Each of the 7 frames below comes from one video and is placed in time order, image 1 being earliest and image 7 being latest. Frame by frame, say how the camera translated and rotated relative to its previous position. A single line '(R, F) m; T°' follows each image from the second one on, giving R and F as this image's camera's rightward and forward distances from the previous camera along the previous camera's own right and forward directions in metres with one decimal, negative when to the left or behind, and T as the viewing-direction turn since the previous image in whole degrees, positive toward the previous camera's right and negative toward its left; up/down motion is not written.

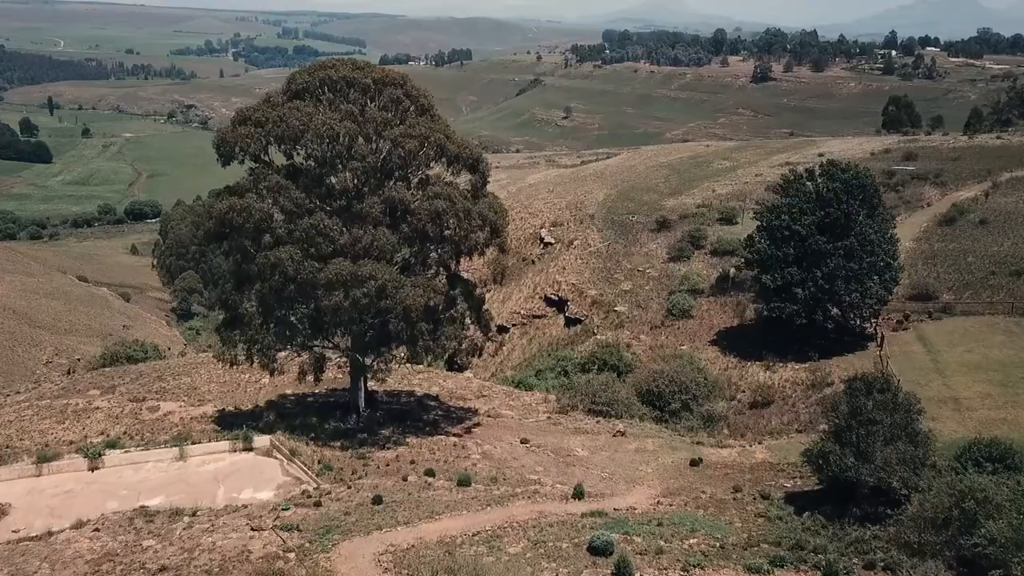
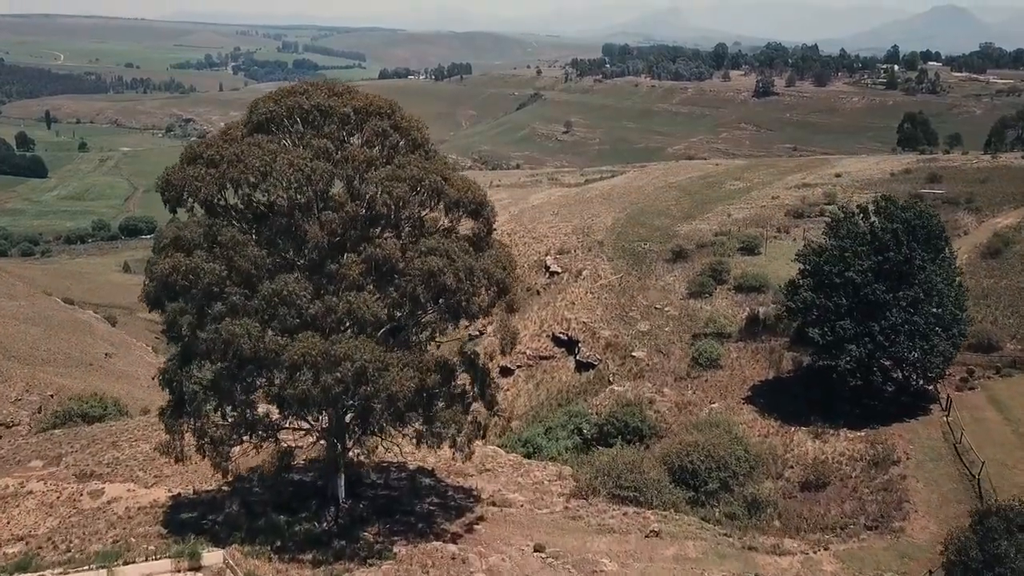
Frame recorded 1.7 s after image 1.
(-0.3, +4.0) m; 0°
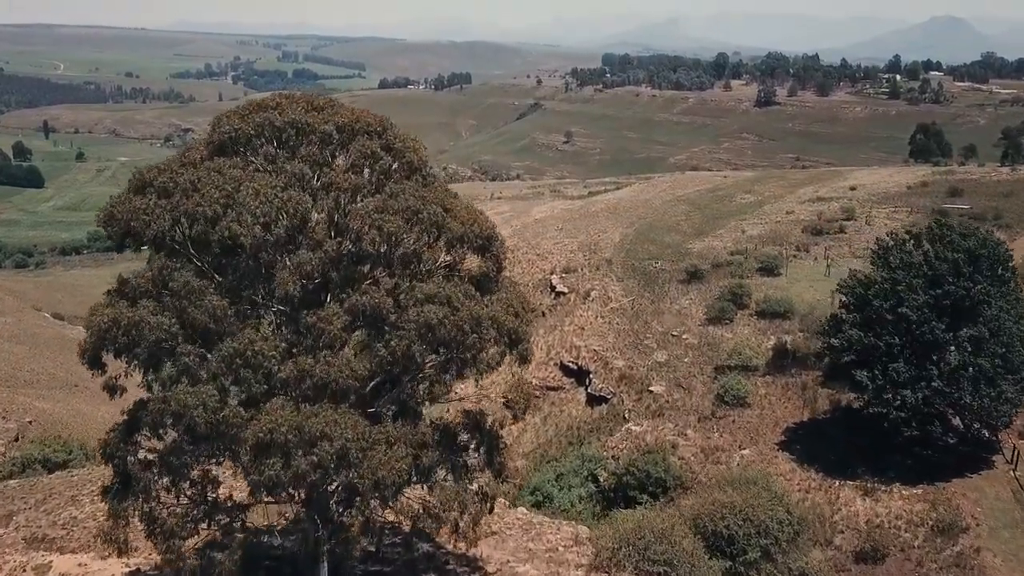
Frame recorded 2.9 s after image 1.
(-0.3, +2.9) m; 0°
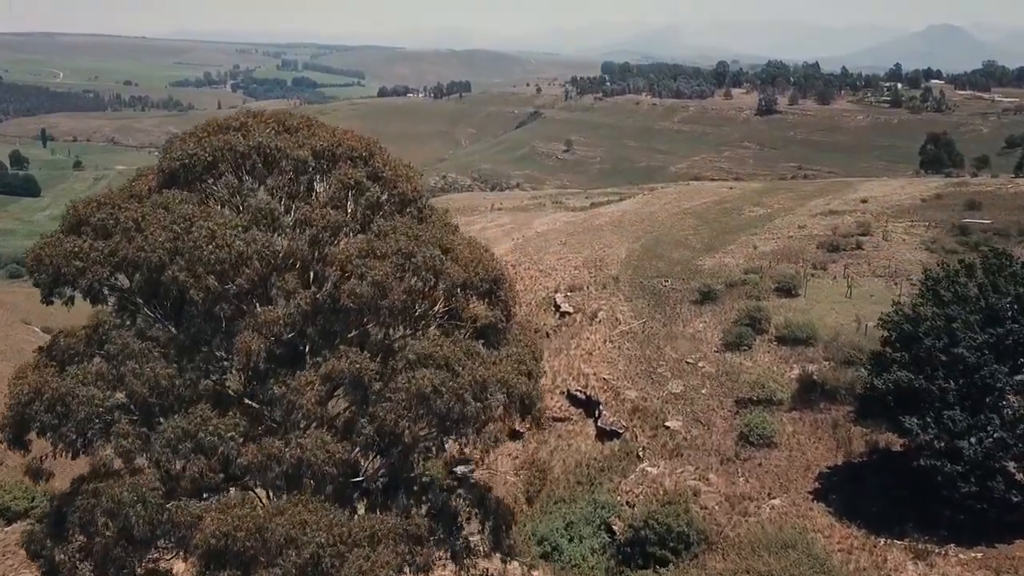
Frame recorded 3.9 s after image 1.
(-0.2, +2.4) m; 0°
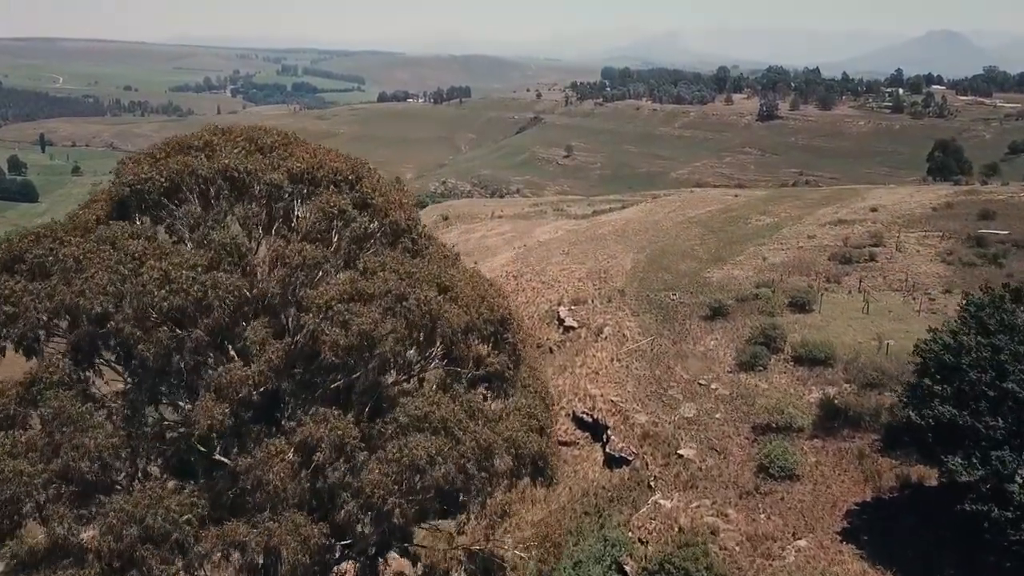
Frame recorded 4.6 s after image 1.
(-0.1, +1.7) m; 0°
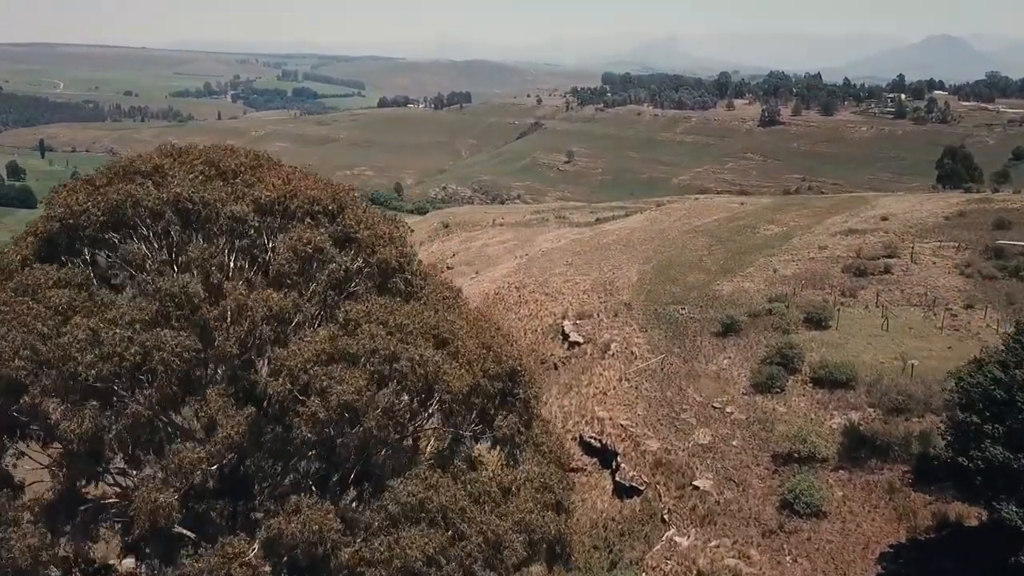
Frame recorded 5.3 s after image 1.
(-0.1, +1.7) m; 0°
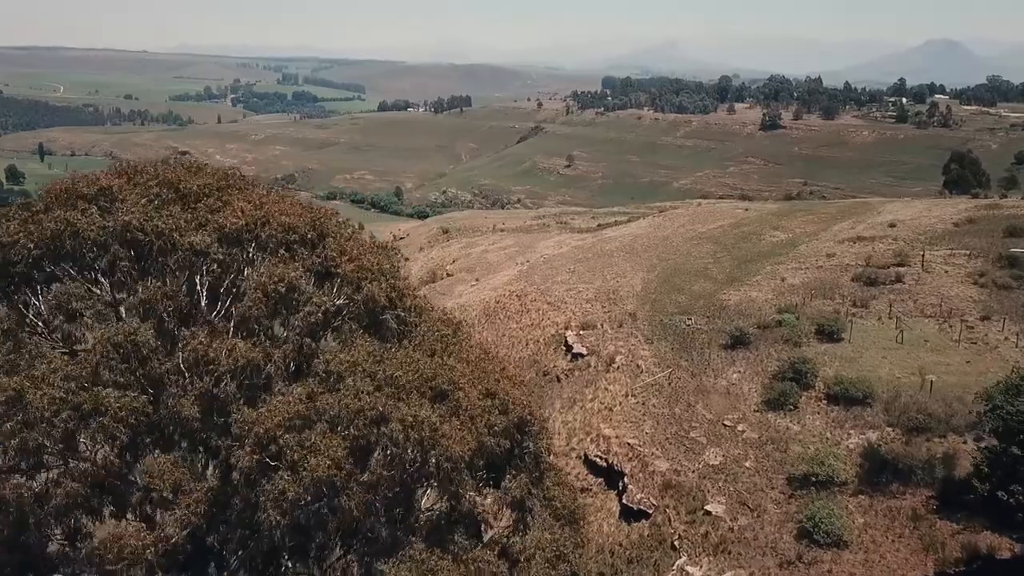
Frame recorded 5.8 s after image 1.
(-0.1, +1.2) m; 0°
